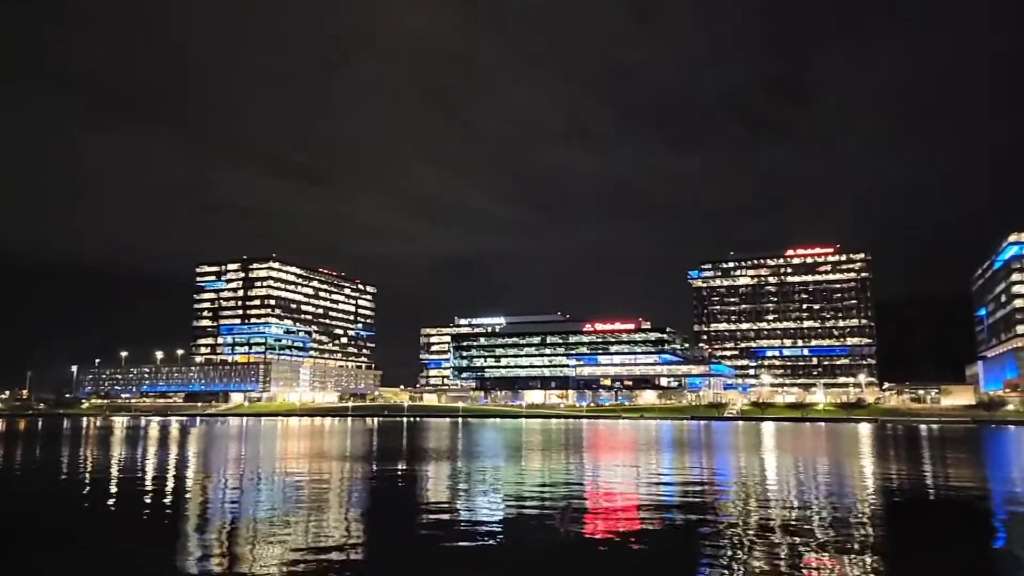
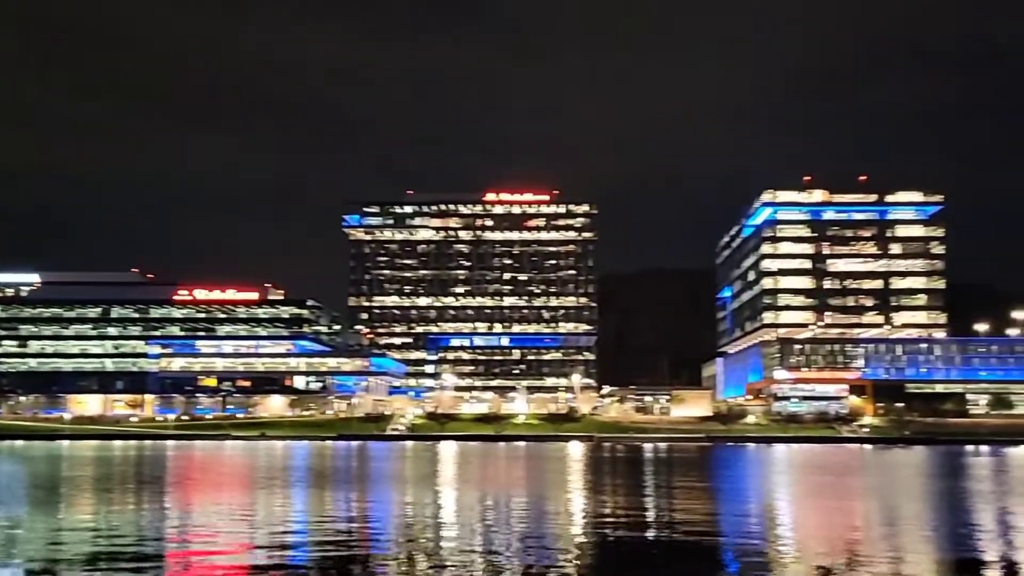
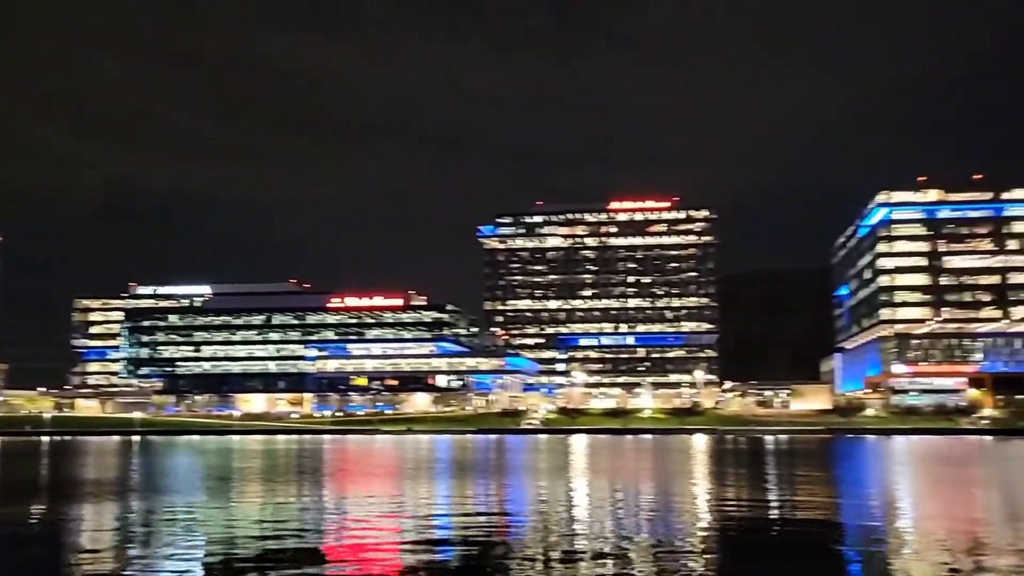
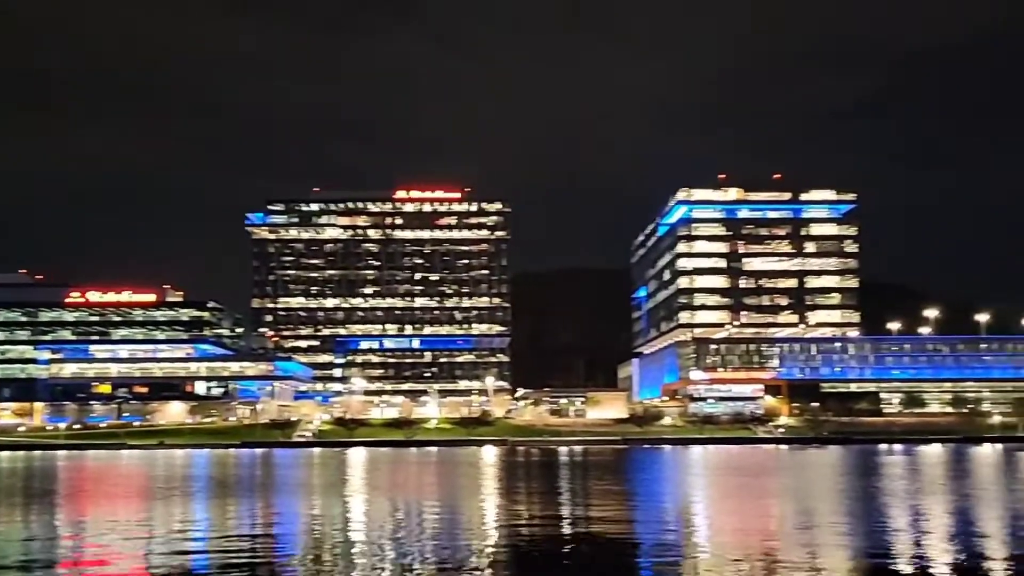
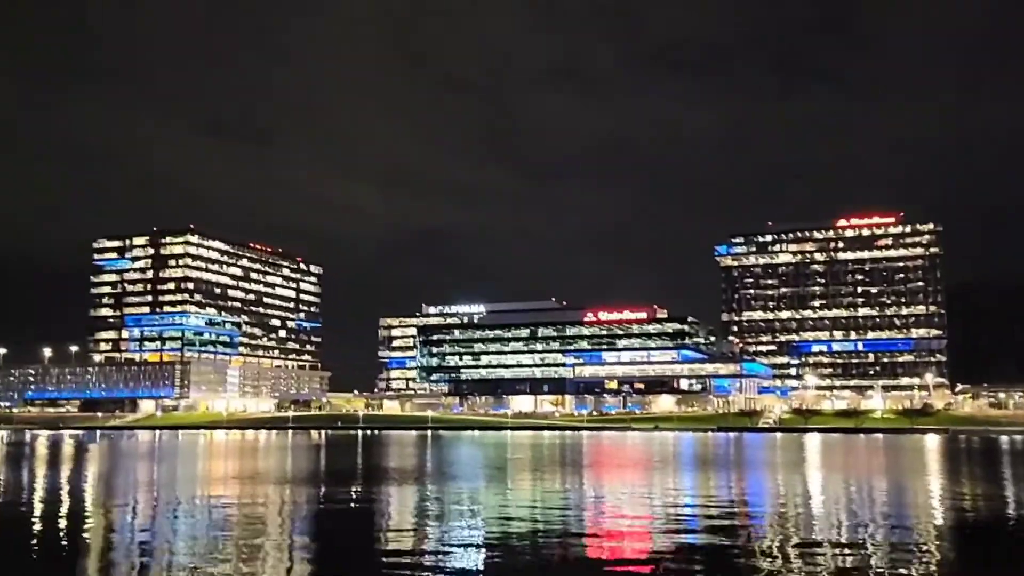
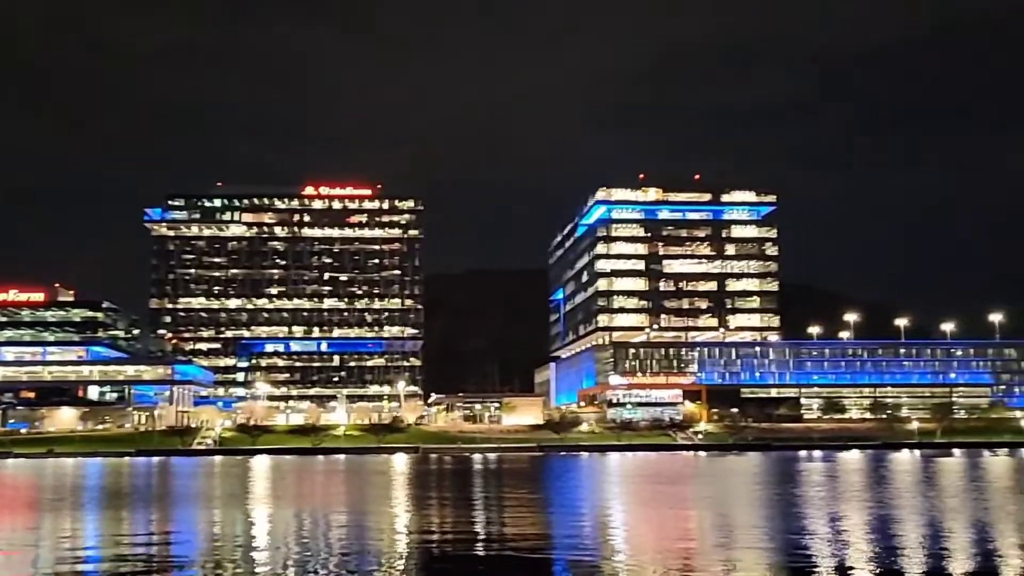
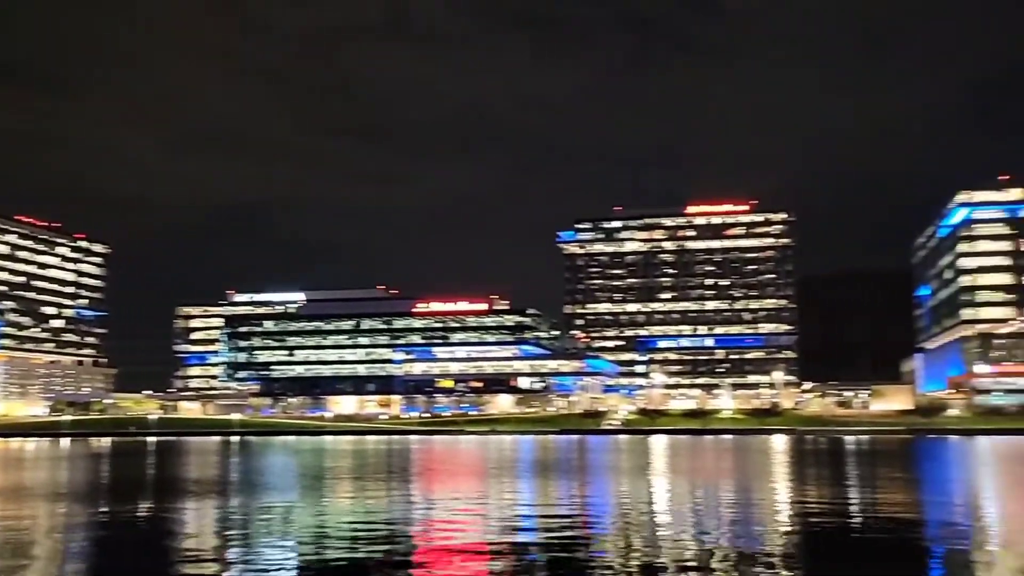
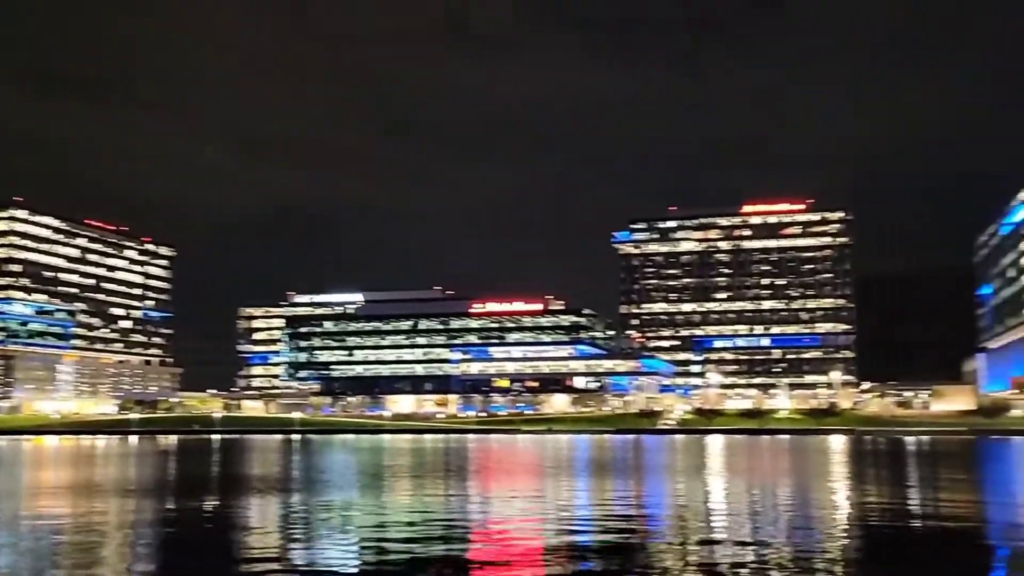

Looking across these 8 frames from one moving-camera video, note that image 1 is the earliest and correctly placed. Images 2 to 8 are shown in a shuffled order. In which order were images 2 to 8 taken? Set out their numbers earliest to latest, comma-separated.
5, 8, 7, 3, 2, 4, 6
